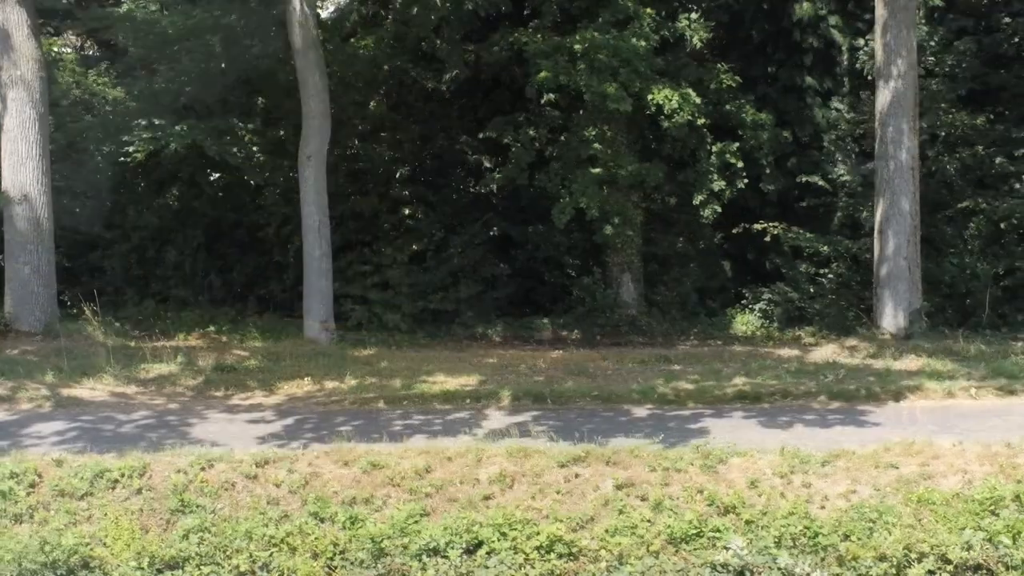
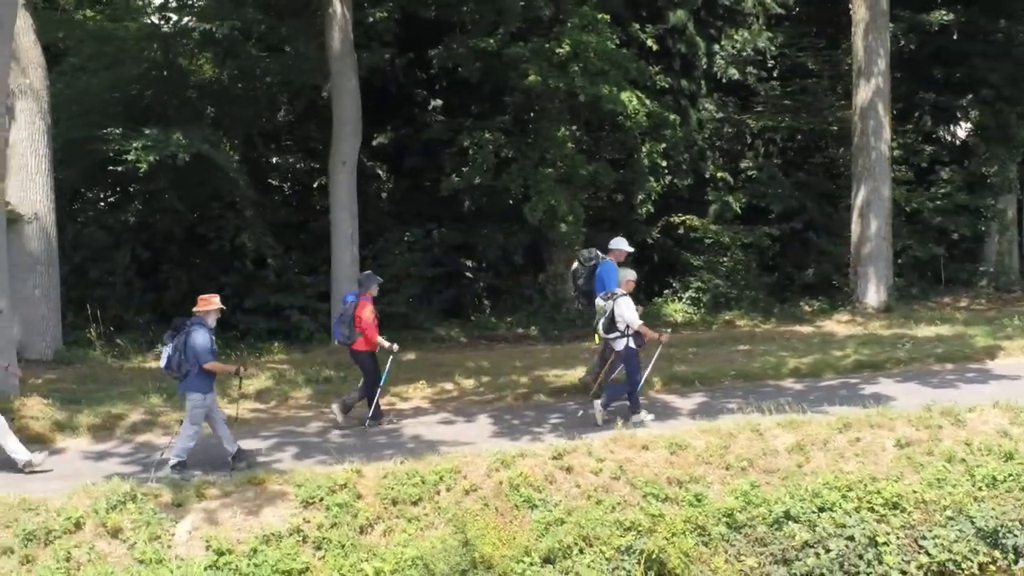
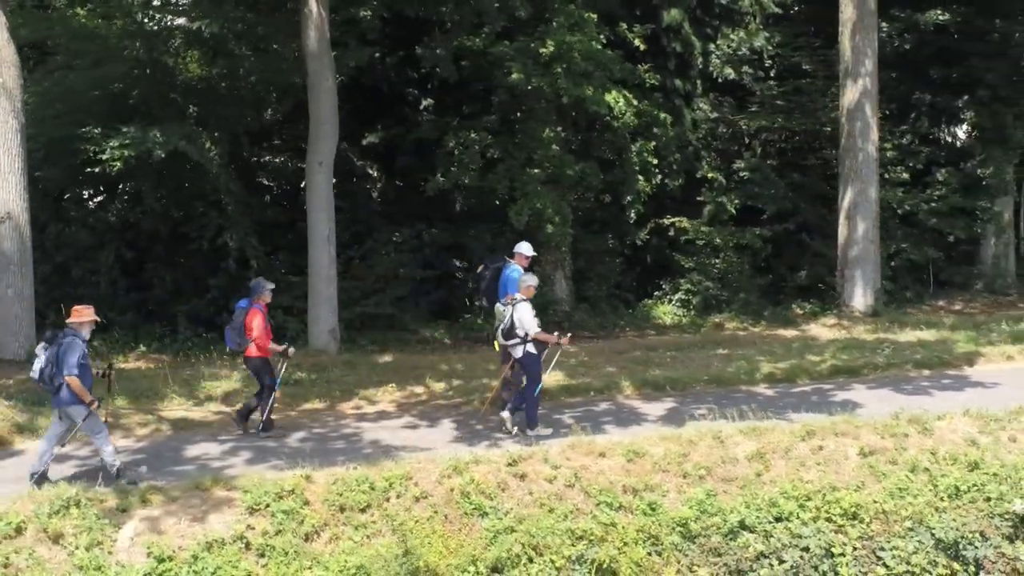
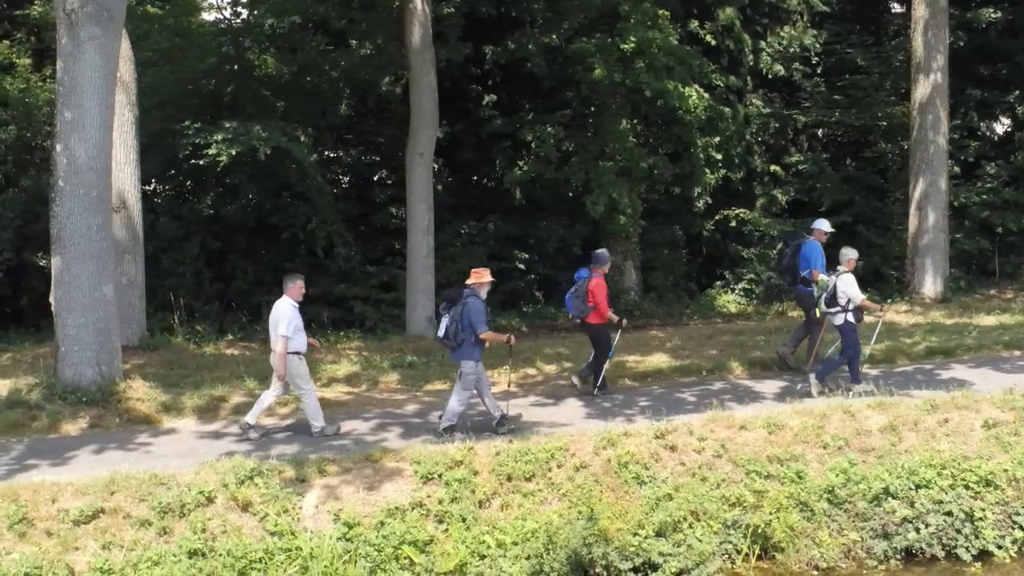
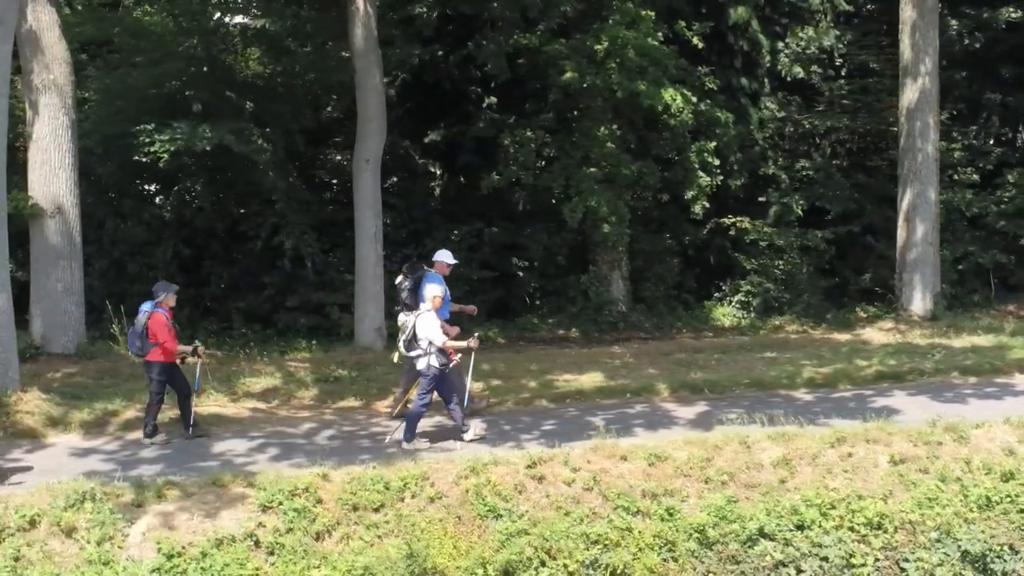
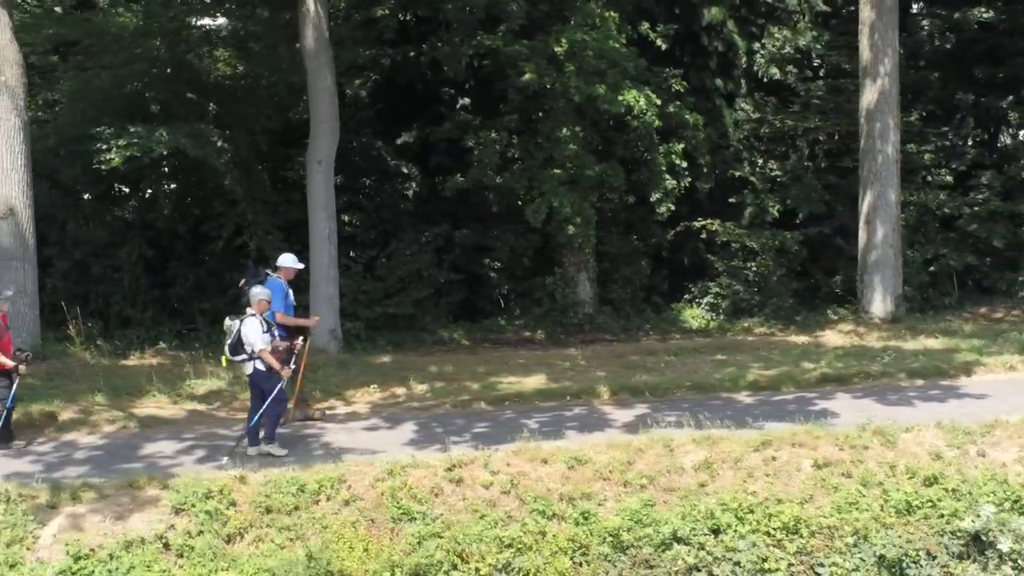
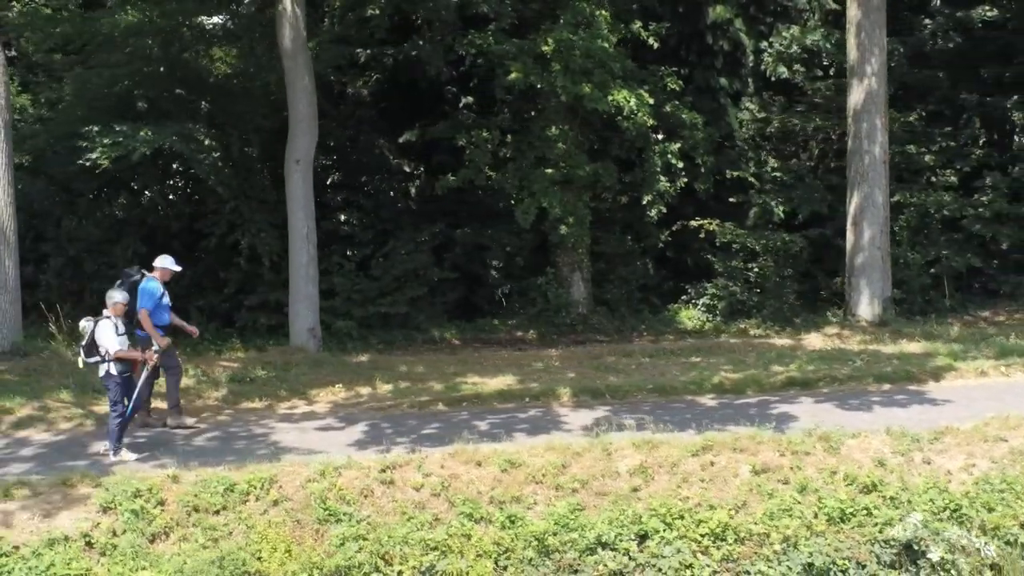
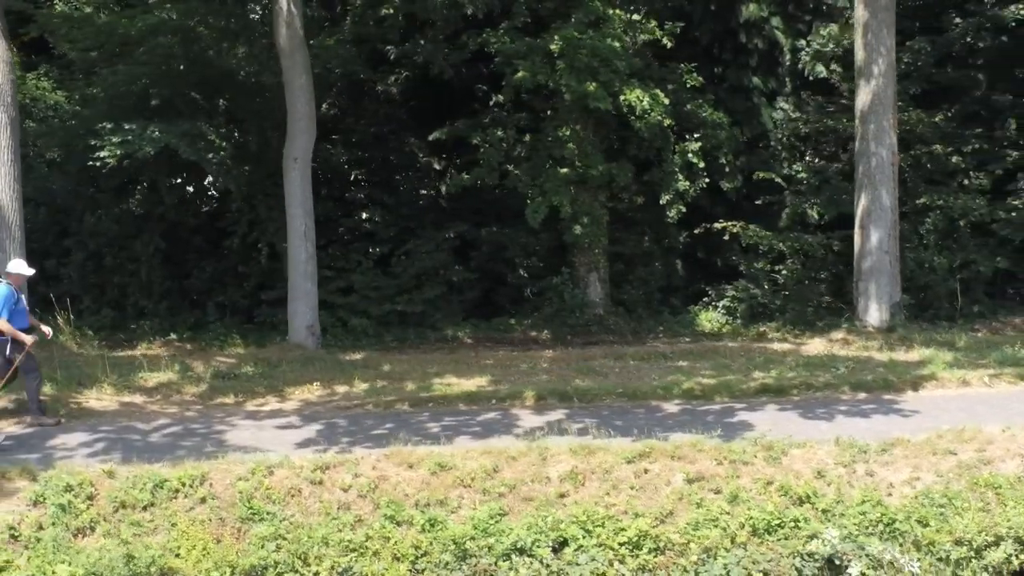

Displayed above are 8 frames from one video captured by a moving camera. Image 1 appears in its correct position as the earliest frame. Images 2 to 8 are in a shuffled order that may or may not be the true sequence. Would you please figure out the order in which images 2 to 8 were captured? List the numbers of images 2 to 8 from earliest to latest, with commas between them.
8, 7, 6, 5, 3, 2, 4
